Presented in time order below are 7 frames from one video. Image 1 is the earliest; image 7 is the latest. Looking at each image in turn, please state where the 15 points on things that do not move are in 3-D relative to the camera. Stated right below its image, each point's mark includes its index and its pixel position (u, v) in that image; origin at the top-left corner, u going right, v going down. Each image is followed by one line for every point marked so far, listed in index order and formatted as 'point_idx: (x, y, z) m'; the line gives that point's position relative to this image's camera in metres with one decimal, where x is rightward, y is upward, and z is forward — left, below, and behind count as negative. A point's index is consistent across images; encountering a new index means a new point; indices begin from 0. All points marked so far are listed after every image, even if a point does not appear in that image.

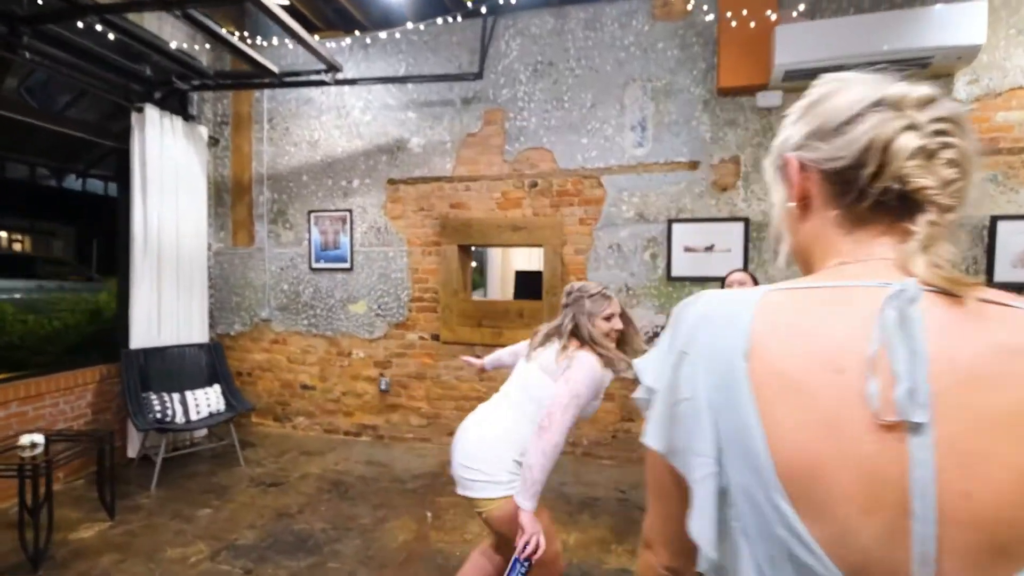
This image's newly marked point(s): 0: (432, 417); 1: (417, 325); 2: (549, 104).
0: (-0.7, -1.2, +4.5) m
1: (-0.9, -0.3, +4.5) m
2: (+0.3, +1.5, +4.1) m
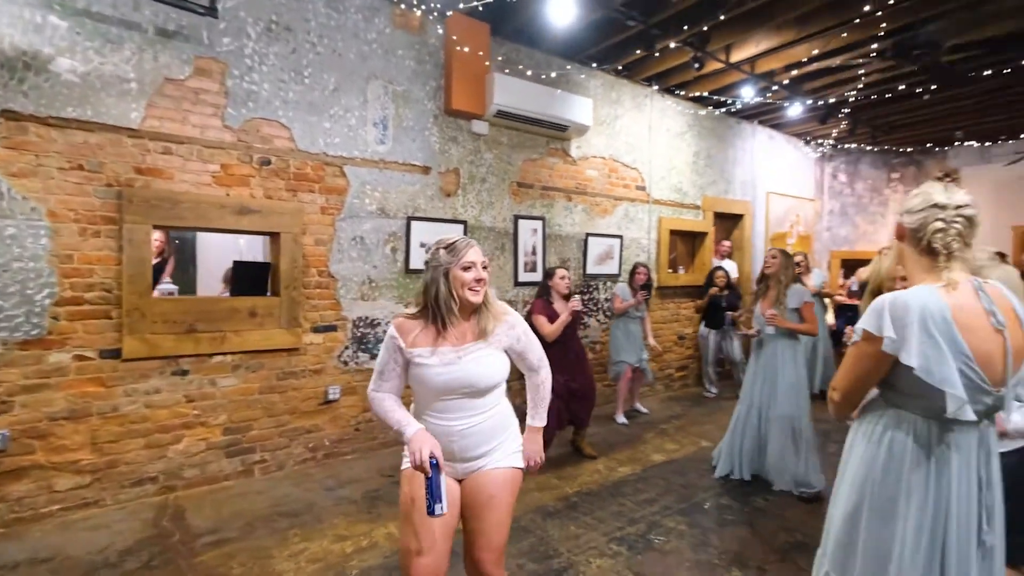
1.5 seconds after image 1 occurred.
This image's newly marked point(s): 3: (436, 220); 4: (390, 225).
0: (-2.7, -1.2, +3.2) m
1: (-2.7, -0.3, +3.0) m
2: (-1.7, +1.6, +3.6) m
3: (-0.7, +0.6, +4.3) m
4: (-1.0, +0.5, +4.1) m
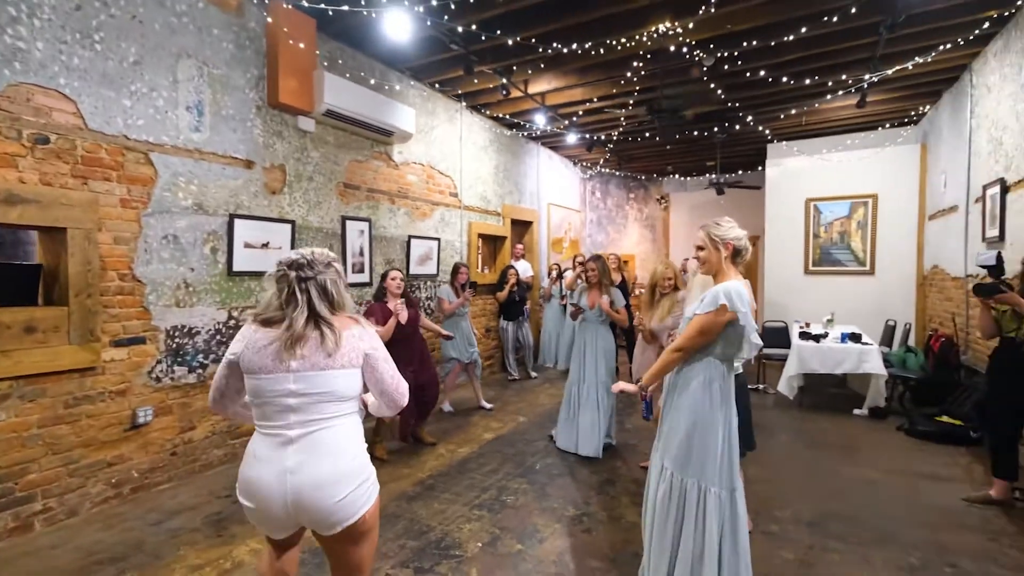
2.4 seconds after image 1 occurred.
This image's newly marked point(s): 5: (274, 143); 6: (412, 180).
0: (-3.4, -1.2, +2.2) m
1: (-3.4, -0.4, +2.0) m
2: (-2.7, +1.5, +3.0) m
3: (-2.1, +0.6, +4.0) m
4: (-2.3, +0.5, +3.7) m
5: (-2.0, +1.2, +4.1) m
6: (-1.2, +1.3, +5.7) m
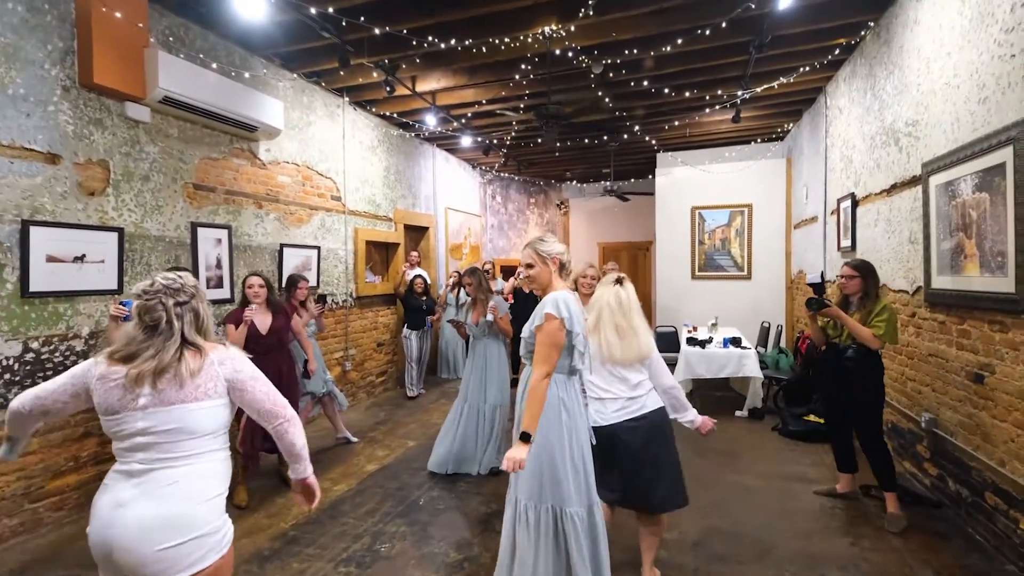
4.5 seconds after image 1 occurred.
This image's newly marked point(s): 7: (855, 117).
0: (-3.9, -1.4, +1.2) m
1: (-3.9, -0.5, +1.0) m
2: (-3.4, +1.4, +2.1) m
3: (-3.0, +0.4, +3.3) m
4: (-3.1, +0.3, +2.9) m
5: (-2.9, +1.1, +3.4) m
6: (-2.4, +1.1, +5.1) m
7: (+3.3, +1.6, +4.7) m
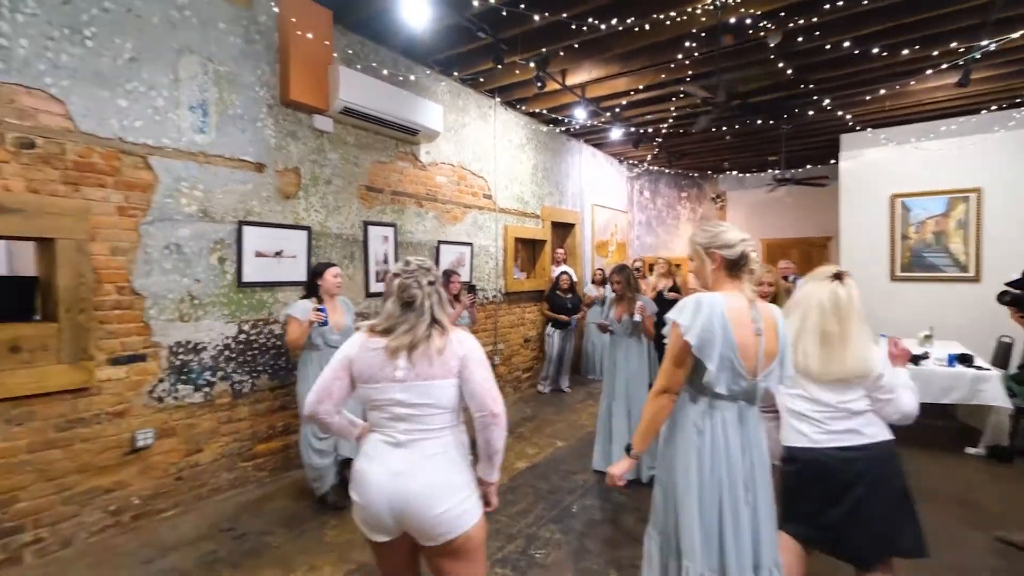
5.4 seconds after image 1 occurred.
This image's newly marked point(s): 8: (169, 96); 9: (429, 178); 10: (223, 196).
0: (-3.3, -1.3, +2.0) m
1: (-3.3, -0.5, +1.9) m
2: (-2.6, +1.5, +2.8) m
3: (-1.8, +0.5, +3.8) m
4: (-2.1, +0.4, +3.4) m
5: (-1.8, +1.1, +3.9) m
6: (-0.8, +1.2, +5.3) m
7: (+4.6, +1.6, +3.3) m
8: (-2.2, +1.3, +3.2) m
9: (-0.9, +1.2, +5.2) m
10: (-2.1, +0.7, +3.5) m
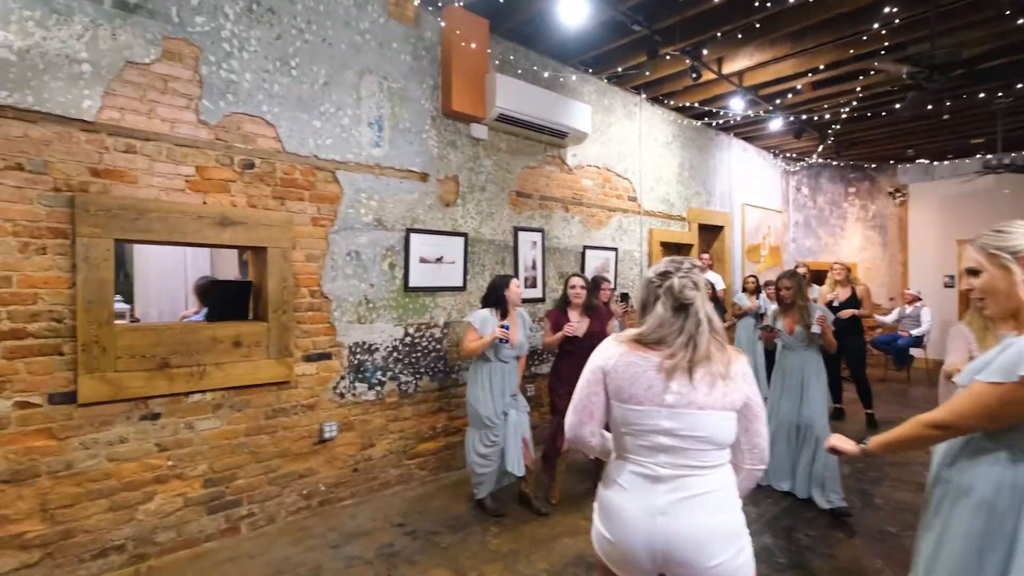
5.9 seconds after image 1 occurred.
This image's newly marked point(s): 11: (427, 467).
0: (-2.4, -1.3, +2.6) m
1: (-2.5, -0.5, +2.4) m
2: (-1.6, +1.4, +3.1) m
3: (-0.6, +0.4, +3.9) m
4: (-0.9, +0.4, +3.7) m
5: (-0.5, +1.1, +4.0) m
6: (+0.8, +1.1, +5.2) m
7: (+5.5, +1.6, +2.0) m
8: (-1.1, +1.2, +3.5) m
9: (+0.7, +1.1, +5.1) m
10: (-0.9, +0.6, +3.7) m
11: (-0.7, -1.5, +4.0) m
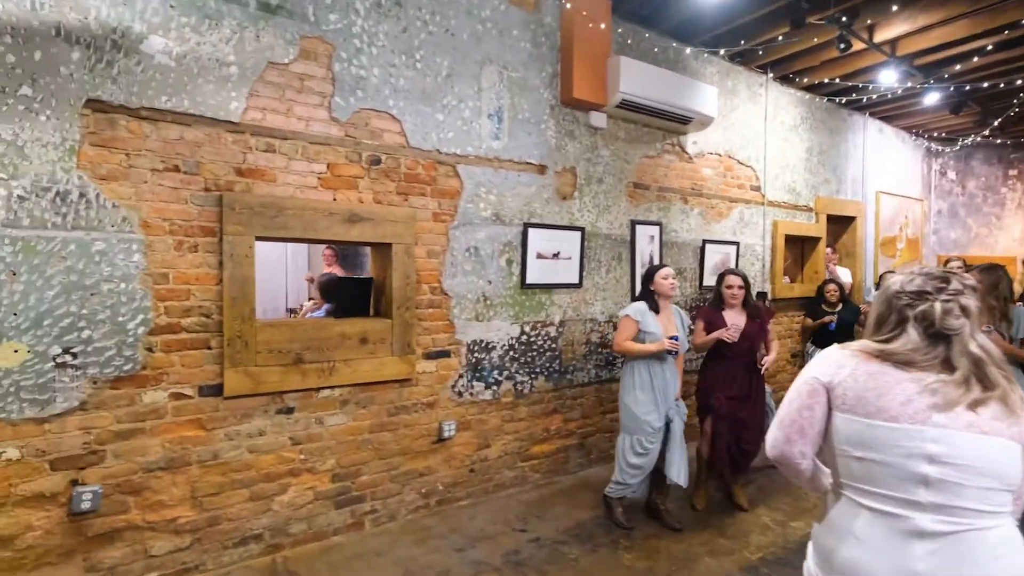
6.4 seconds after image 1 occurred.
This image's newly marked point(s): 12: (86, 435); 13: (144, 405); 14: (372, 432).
0: (-1.7, -1.3, +2.7) m
1: (-1.8, -0.4, +2.5) m
2: (-0.7, +1.5, +3.1) m
3: (+0.3, +0.5, +3.7) m
4: (-0.1, +0.4, +3.5) m
5: (+0.4, +1.1, +3.8) m
6: (+1.9, +1.1, +4.8) m
7: (+6.1, +1.6, +0.9) m
8: (-0.3, +1.2, +3.3) m
9: (+1.8, +1.1, +4.7) m
10: (0.0, +0.6, +3.5) m
11: (+0.2, -1.4, +3.8) m
12: (-2.1, -0.7, +2.4) m
13: (-1.9, -0.6, +2.5) m
14: (-0.9, -0.9, +3.1) m
